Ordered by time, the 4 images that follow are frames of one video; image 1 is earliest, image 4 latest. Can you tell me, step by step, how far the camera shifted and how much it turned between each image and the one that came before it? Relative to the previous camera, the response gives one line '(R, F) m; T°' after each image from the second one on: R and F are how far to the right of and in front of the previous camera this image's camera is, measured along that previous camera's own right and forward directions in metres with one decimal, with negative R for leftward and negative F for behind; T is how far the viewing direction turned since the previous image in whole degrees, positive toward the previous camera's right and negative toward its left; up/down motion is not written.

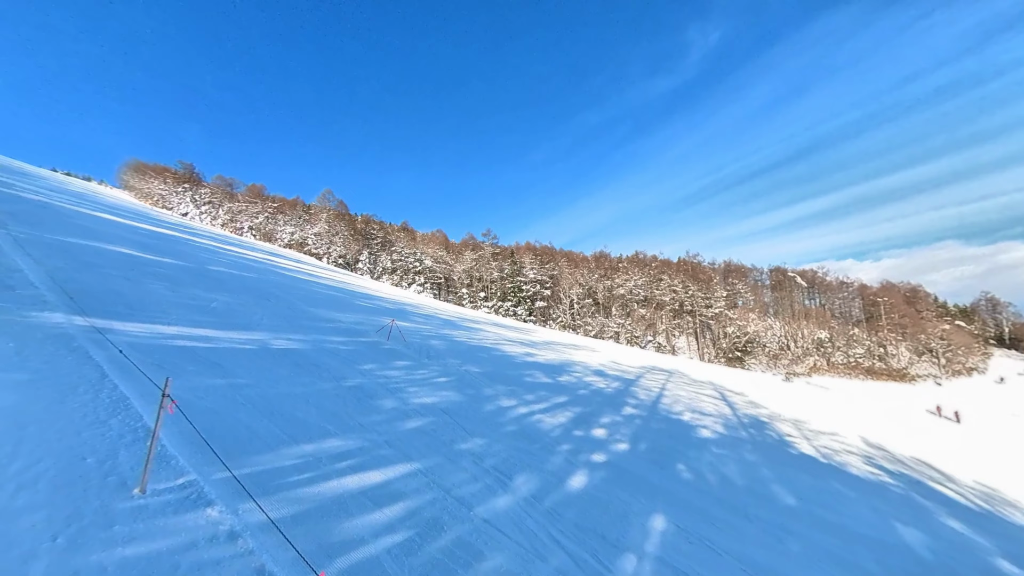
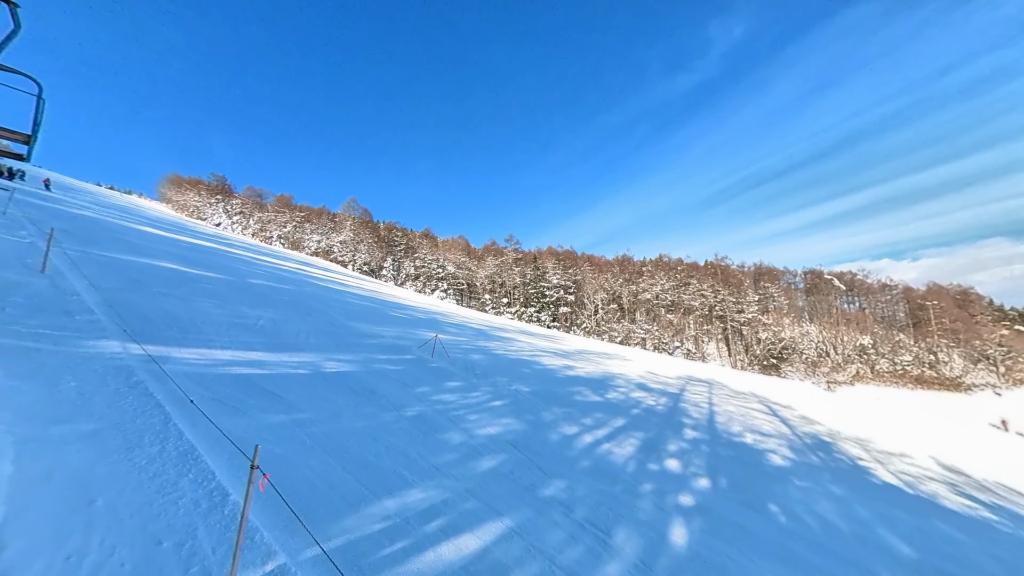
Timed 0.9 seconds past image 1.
(-0.8, +0.5) m; -3°
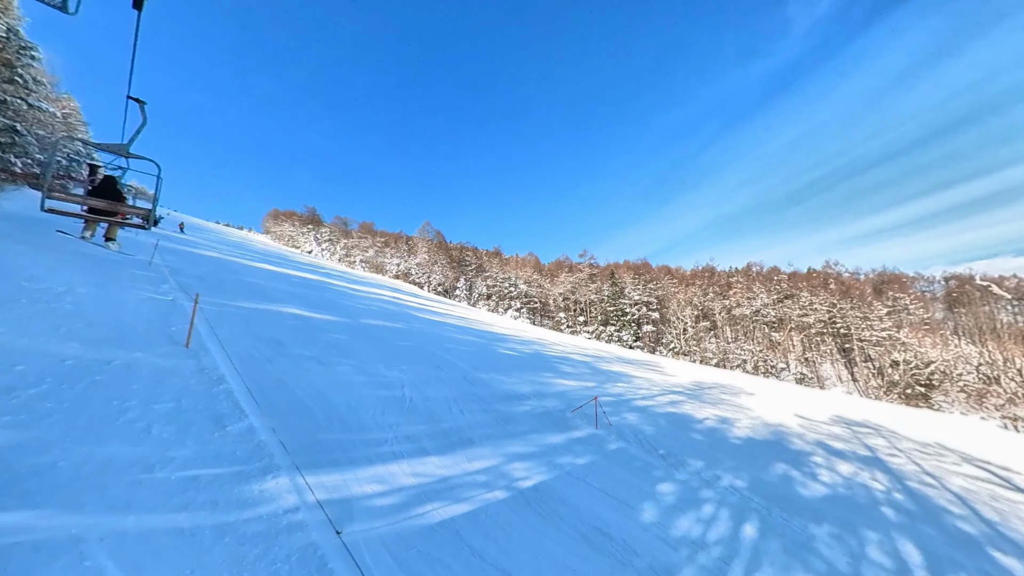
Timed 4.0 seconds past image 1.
(-2.5, +1.8) m; -9°
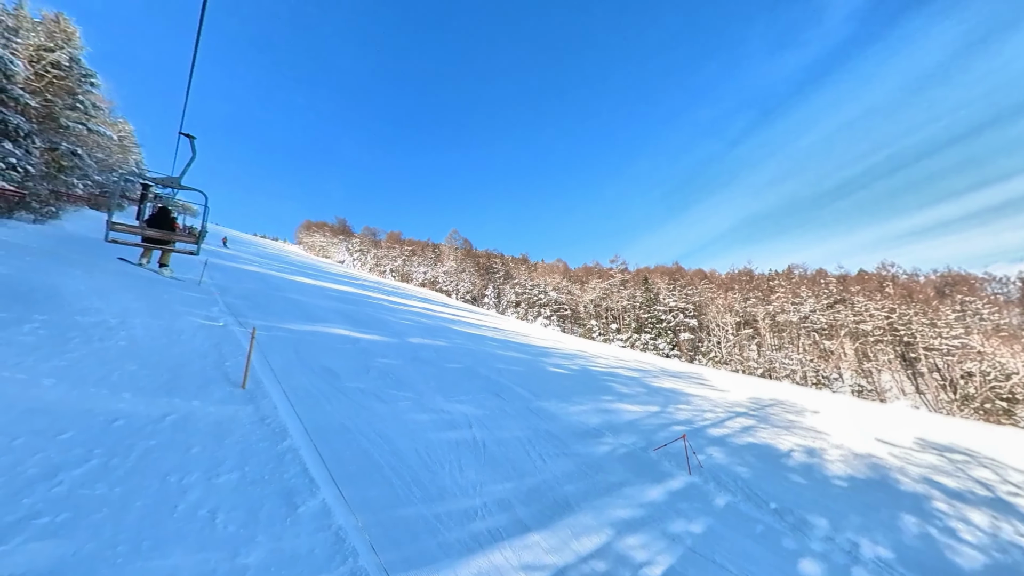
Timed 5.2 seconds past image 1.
(-0.9, +0.8) m; -4°
